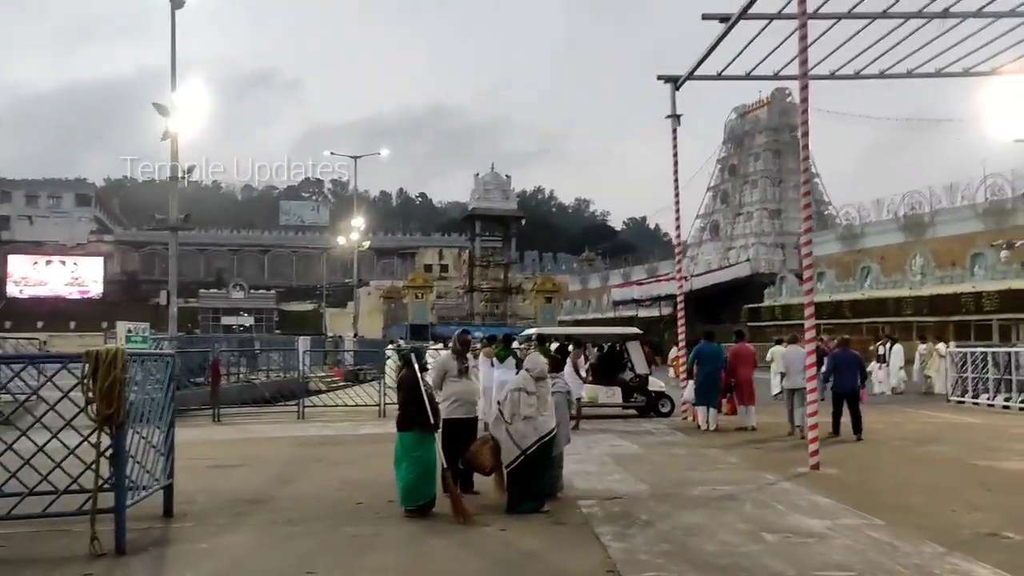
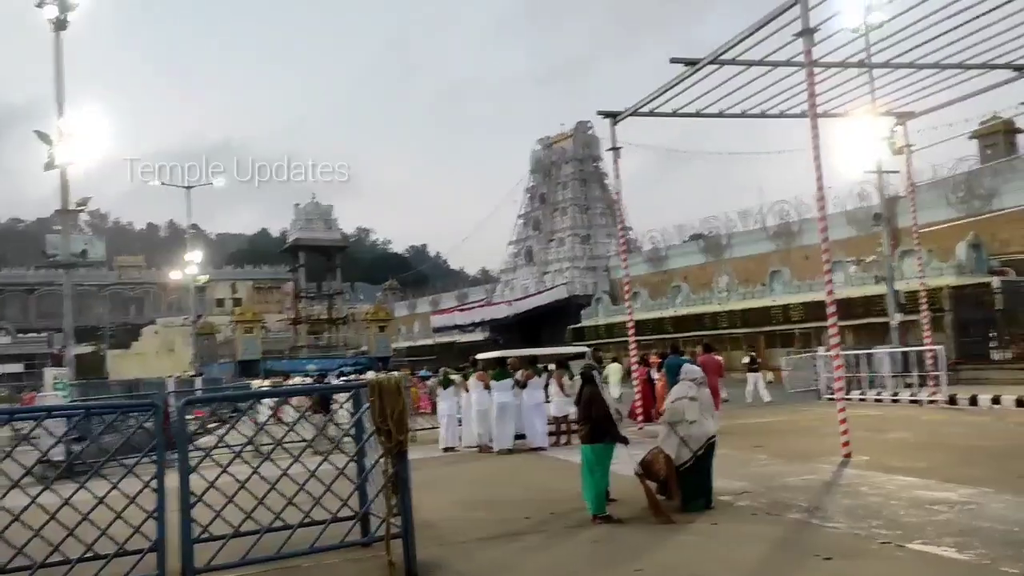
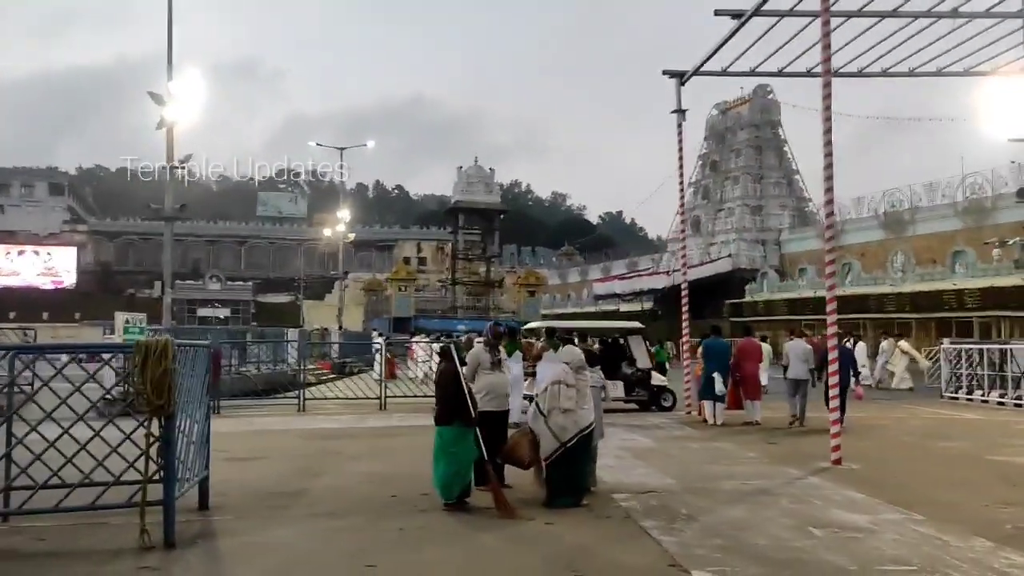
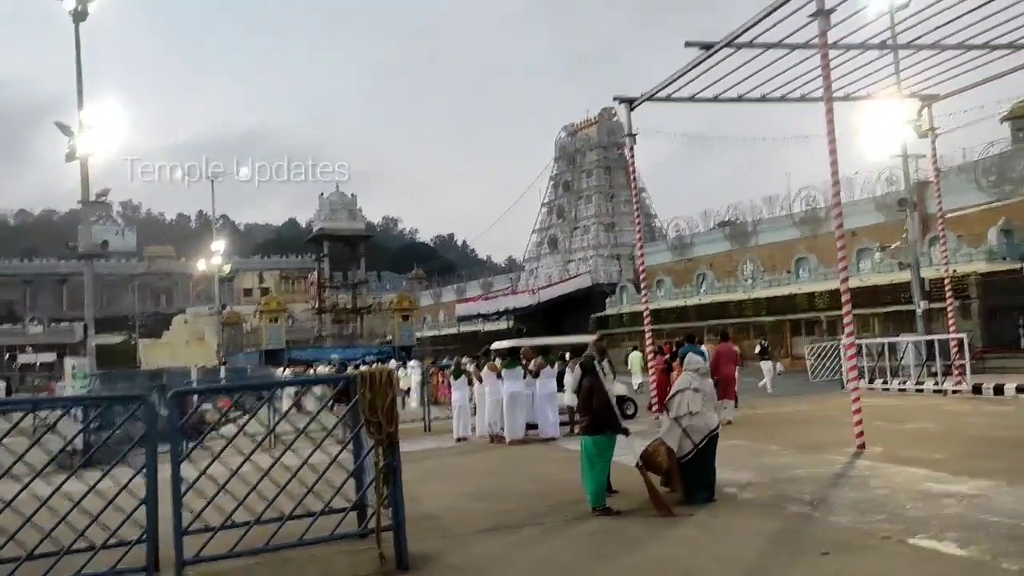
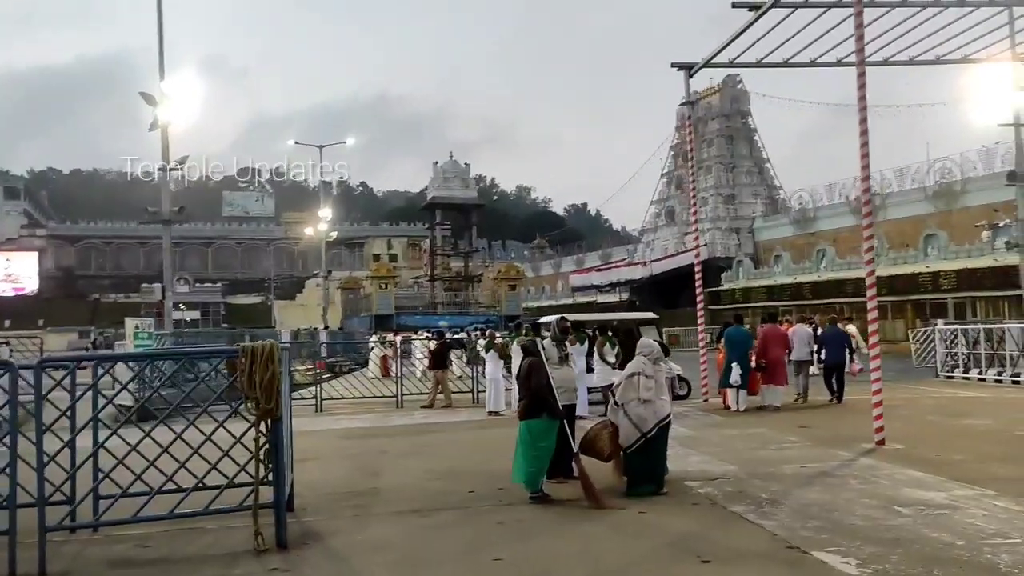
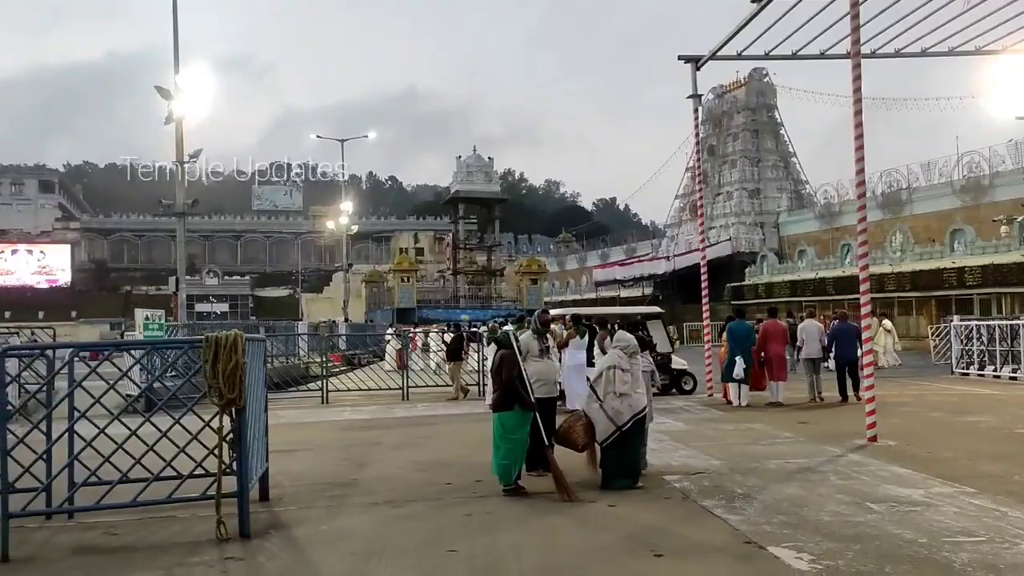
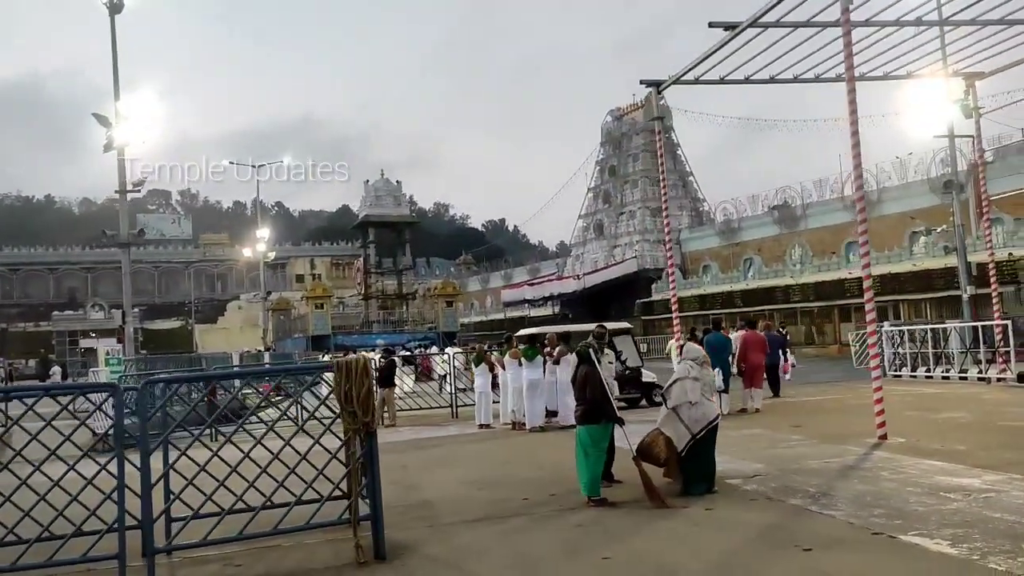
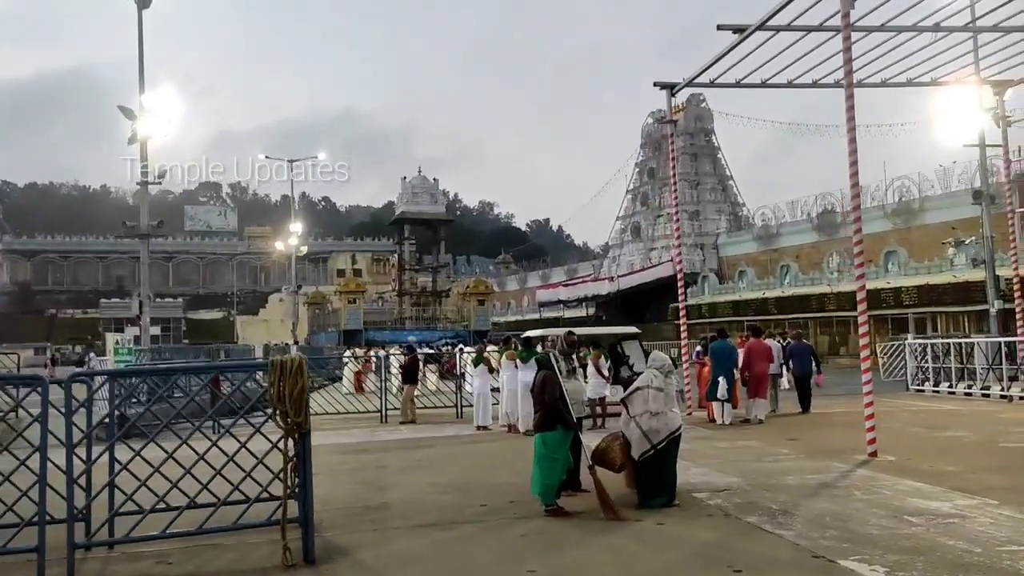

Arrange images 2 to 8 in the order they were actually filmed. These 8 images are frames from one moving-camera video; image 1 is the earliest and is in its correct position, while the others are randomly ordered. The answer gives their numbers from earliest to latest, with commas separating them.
3, 6, 5, 8, 7, 4, 2
